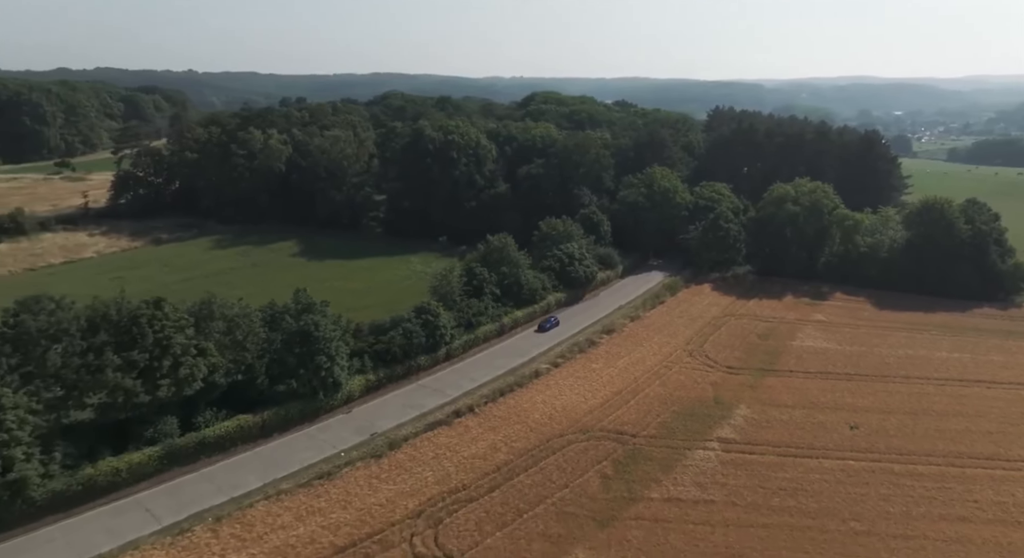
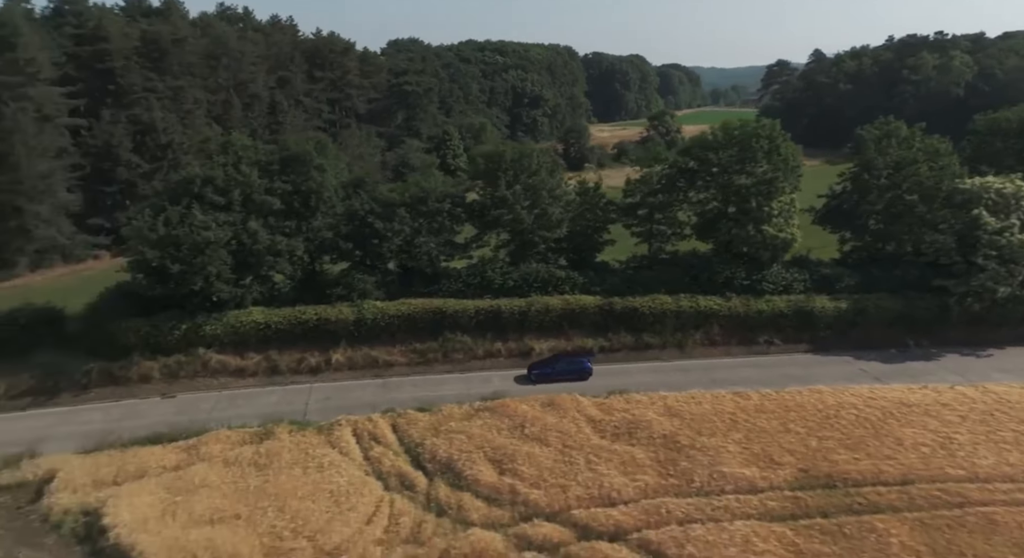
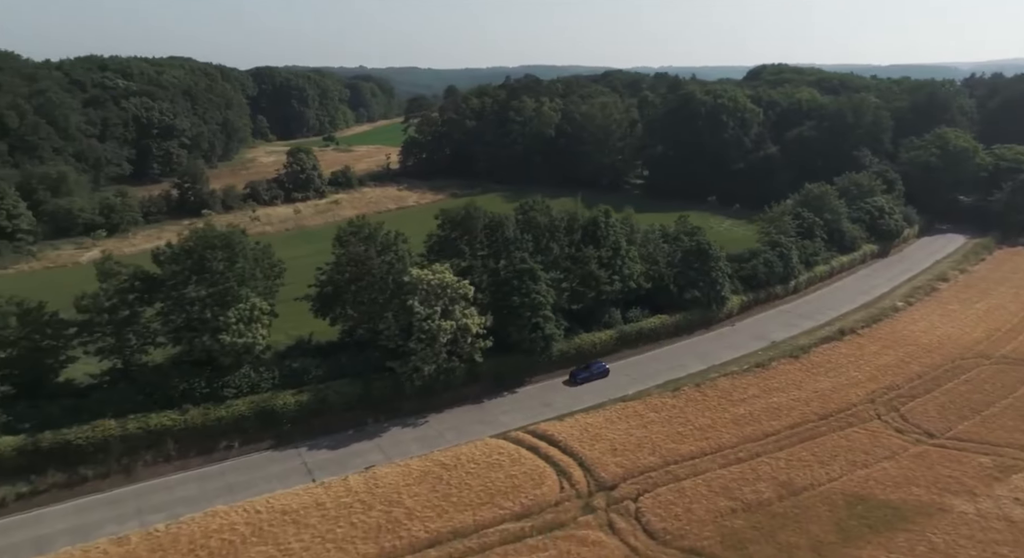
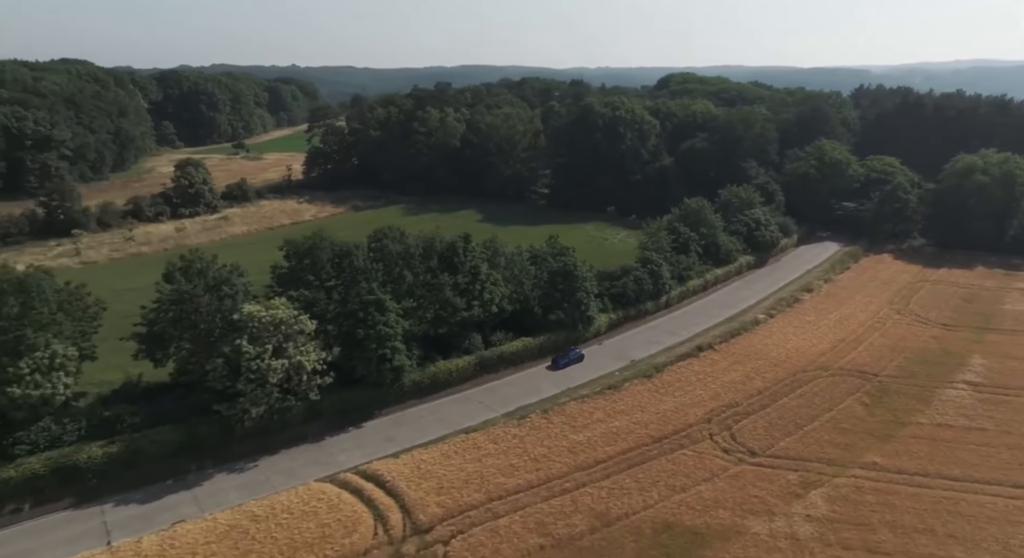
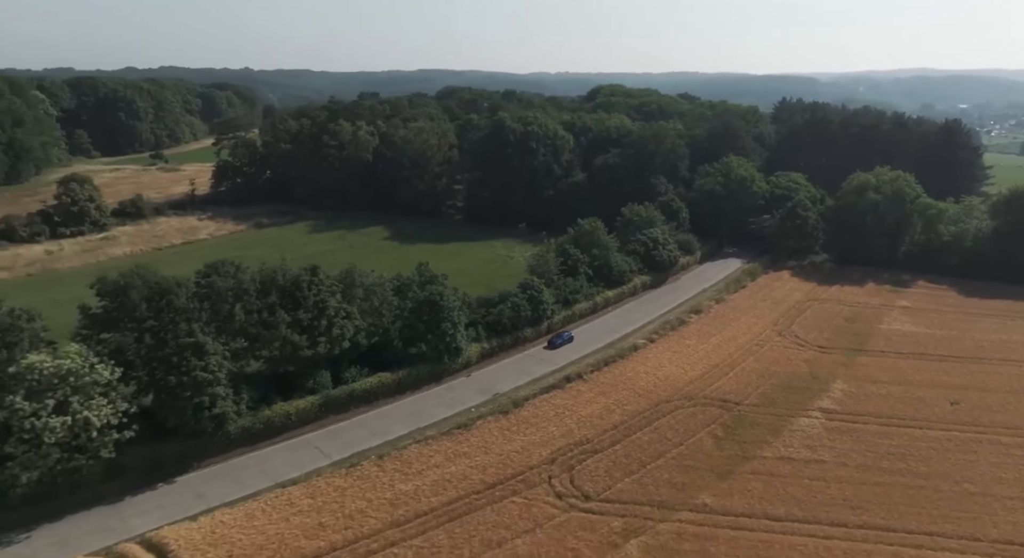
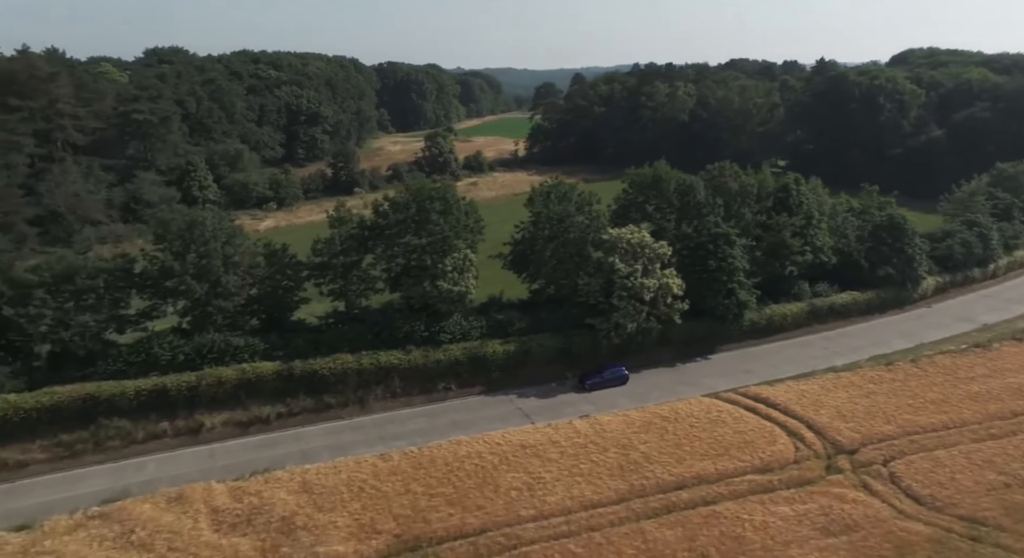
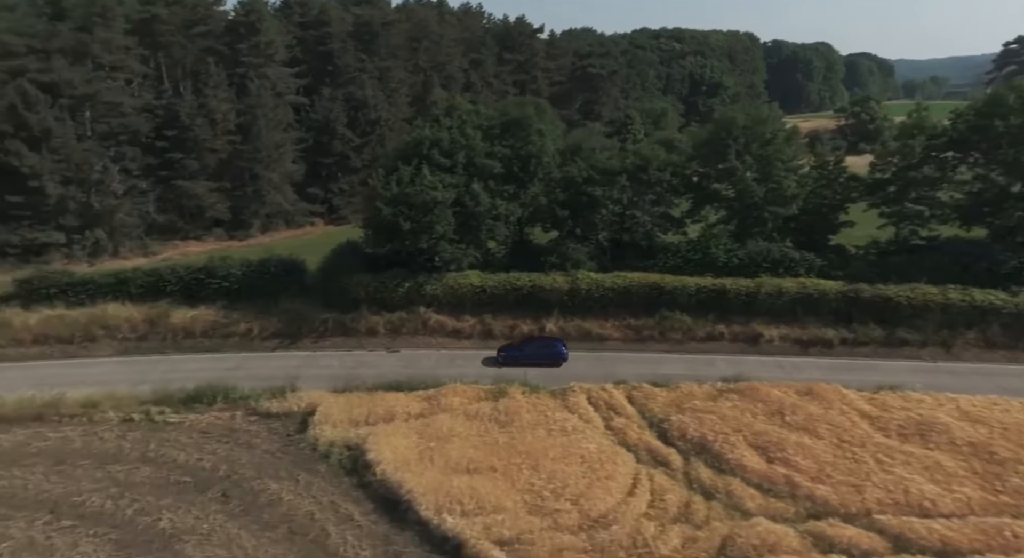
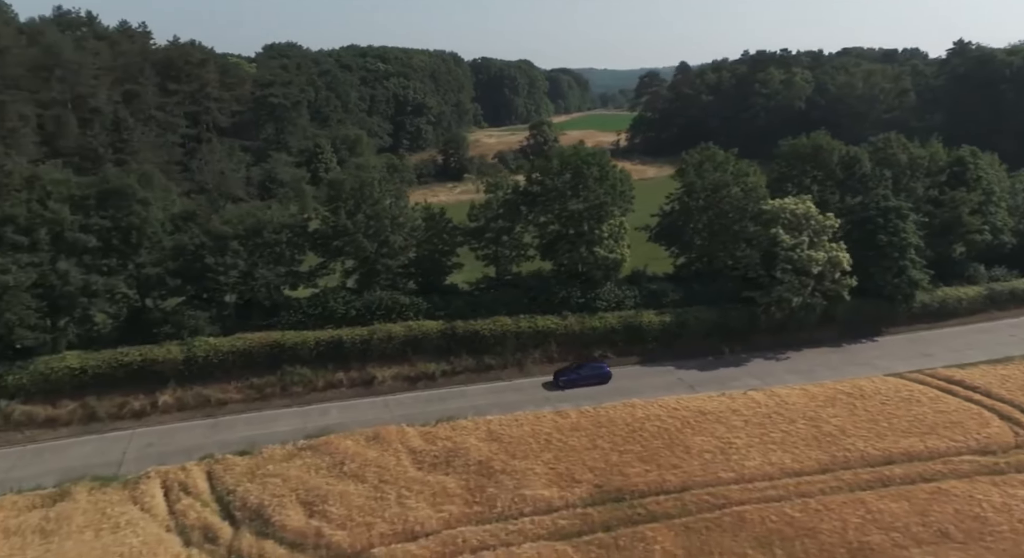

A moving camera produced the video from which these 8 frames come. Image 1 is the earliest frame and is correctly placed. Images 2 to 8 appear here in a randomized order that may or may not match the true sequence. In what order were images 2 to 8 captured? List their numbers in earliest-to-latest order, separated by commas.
5, 4, 3, 6, 8, 2, 7
